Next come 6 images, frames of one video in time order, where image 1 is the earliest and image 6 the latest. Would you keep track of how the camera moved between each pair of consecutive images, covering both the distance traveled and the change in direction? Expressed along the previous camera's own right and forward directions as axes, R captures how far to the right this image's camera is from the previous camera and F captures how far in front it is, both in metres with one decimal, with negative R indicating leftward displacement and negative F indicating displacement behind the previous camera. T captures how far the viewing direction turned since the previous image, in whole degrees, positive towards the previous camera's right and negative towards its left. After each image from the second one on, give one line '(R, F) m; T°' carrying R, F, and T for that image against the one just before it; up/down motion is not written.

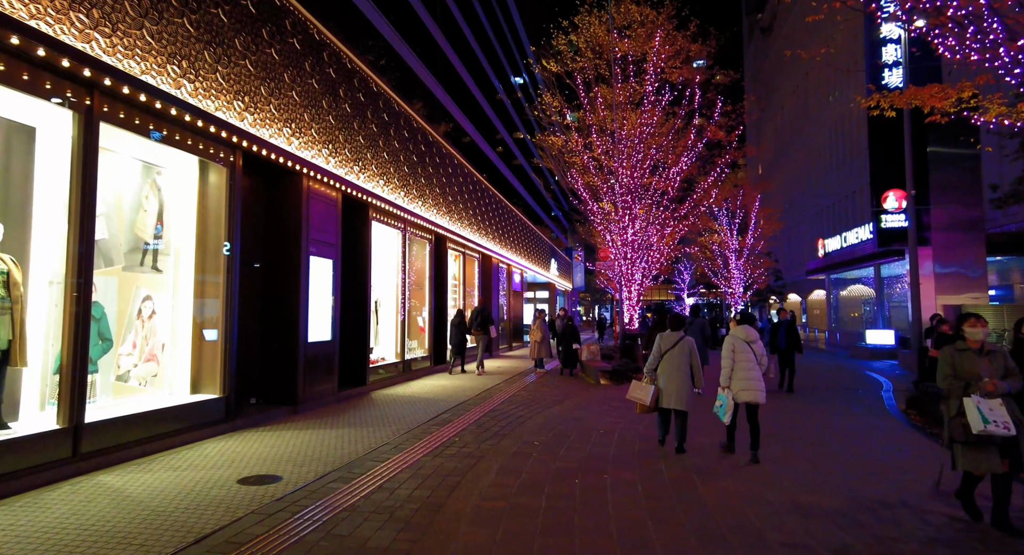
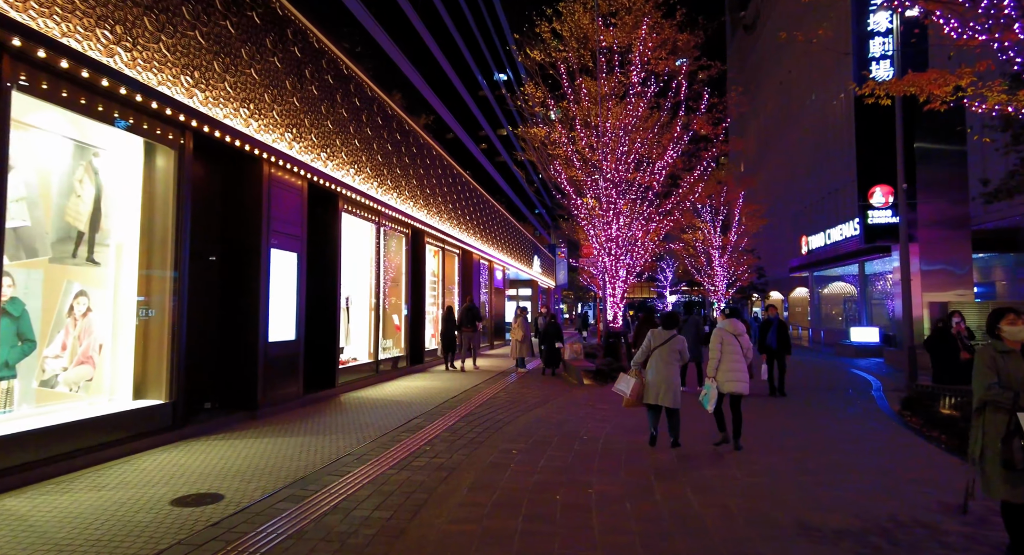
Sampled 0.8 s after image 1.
(+0.1, +0.6) m; +2°
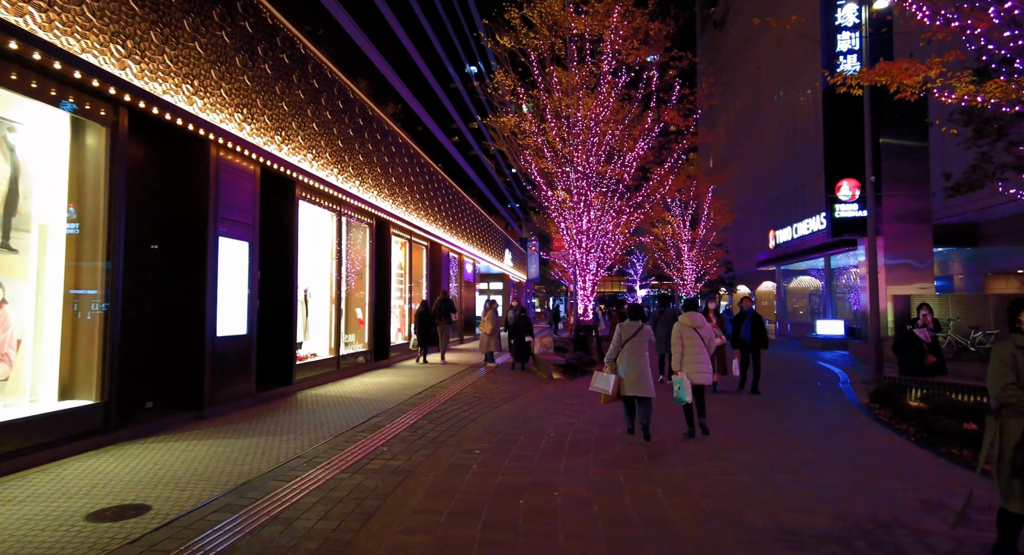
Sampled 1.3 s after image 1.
(+0.1, +0.4) m; +3°
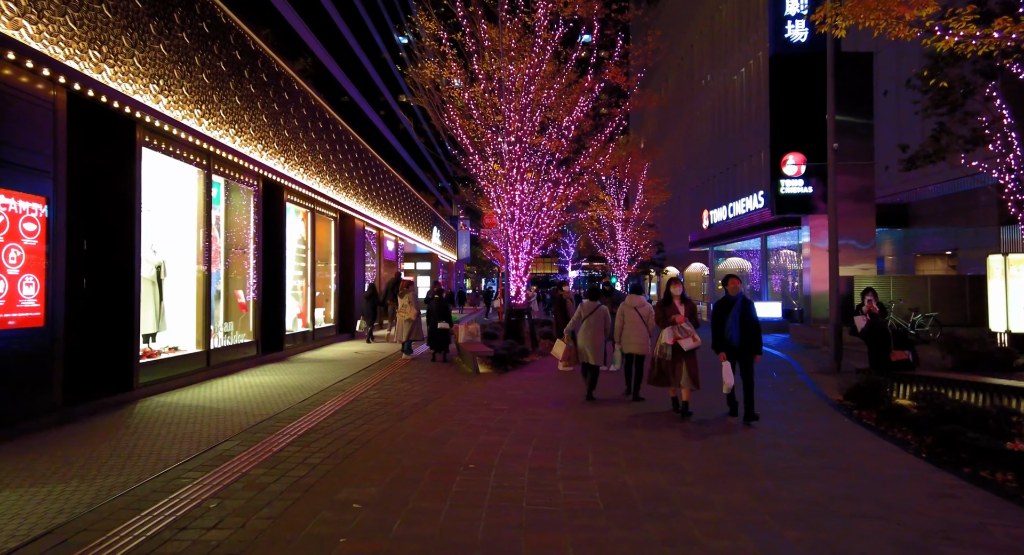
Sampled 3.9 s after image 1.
(+0.2, +2.0) m; +7°
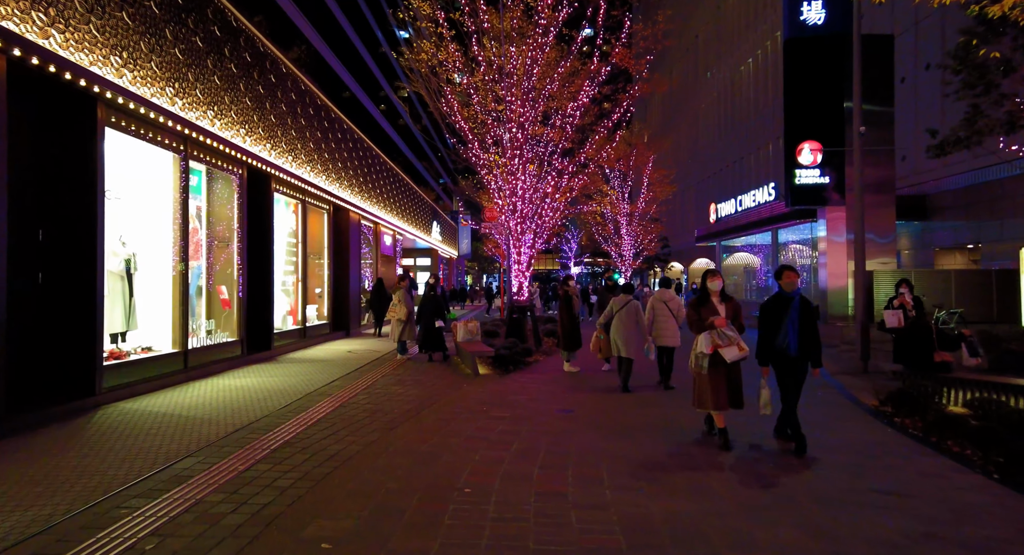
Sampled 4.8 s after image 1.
(0.0, +0.8) m; 0°
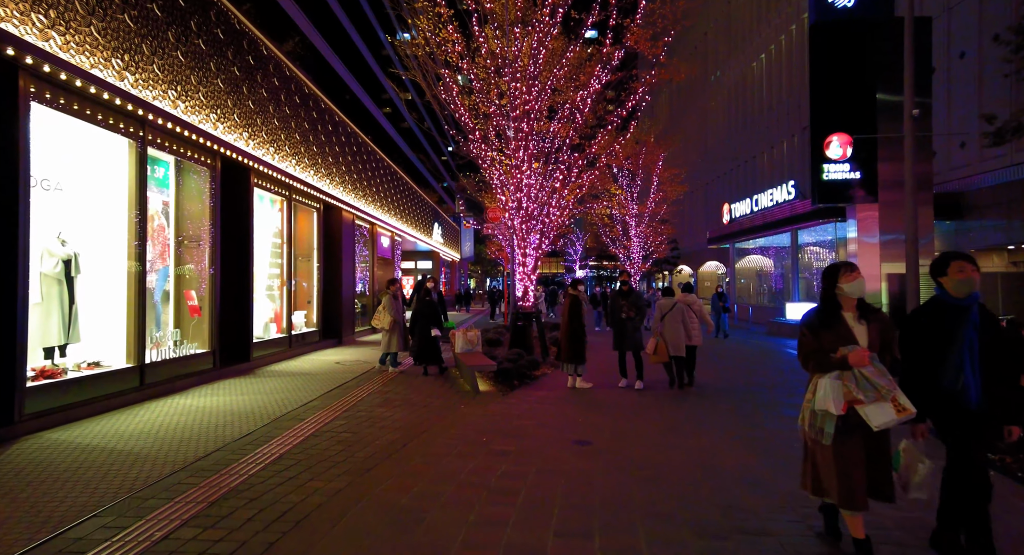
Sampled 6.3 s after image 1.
(0.0, +1.2) m; 0°
